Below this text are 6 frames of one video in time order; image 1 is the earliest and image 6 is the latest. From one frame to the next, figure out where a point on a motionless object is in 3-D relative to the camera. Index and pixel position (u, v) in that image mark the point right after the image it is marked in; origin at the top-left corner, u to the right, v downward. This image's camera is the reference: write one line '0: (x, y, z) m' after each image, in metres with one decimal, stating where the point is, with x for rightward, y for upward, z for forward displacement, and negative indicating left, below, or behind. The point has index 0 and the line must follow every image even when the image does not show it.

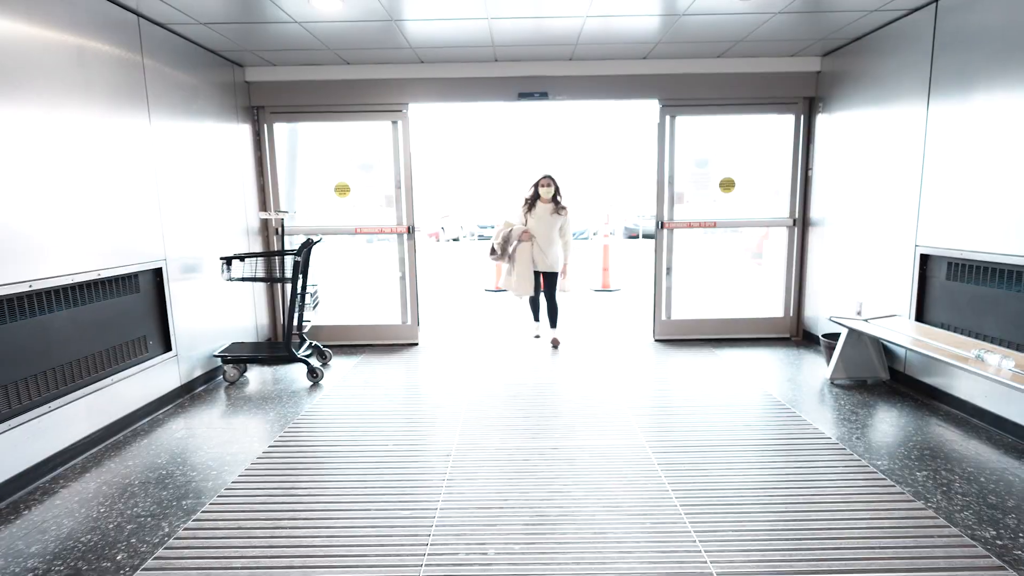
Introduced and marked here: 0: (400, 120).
0: (-1.0, +1.6, +4.8) m
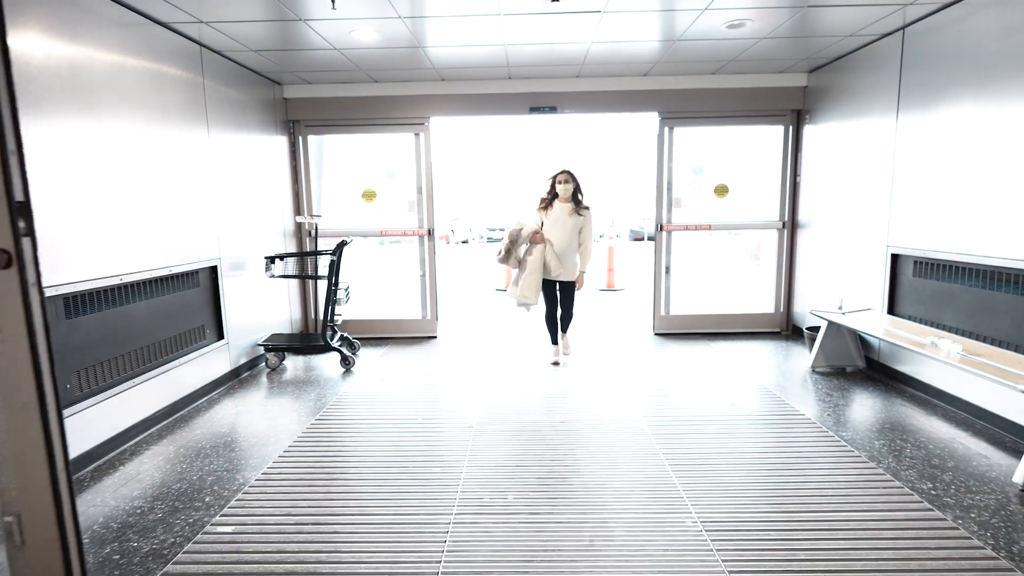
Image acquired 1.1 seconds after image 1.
0: (-0.9, +1.6, +5.3) m
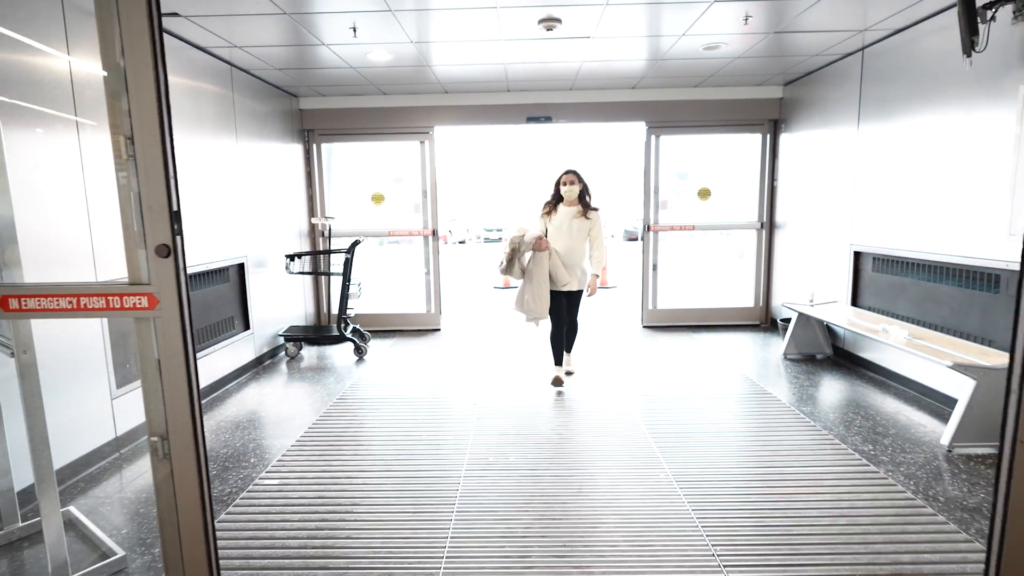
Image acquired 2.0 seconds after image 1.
0: (-0.9, +1.6, +5.7) m
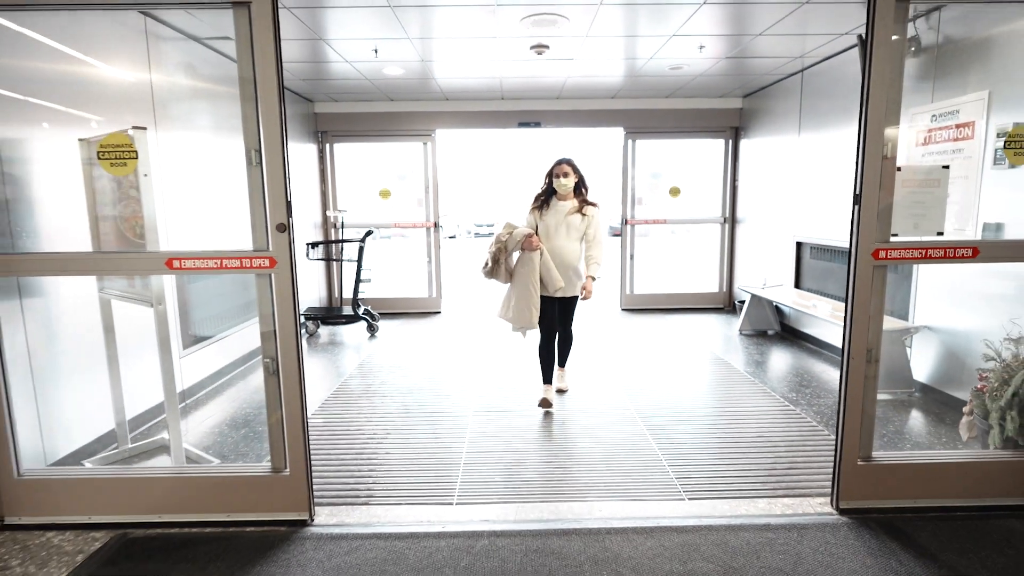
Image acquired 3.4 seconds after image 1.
0: (-1.0, +1.8, +6.4) m
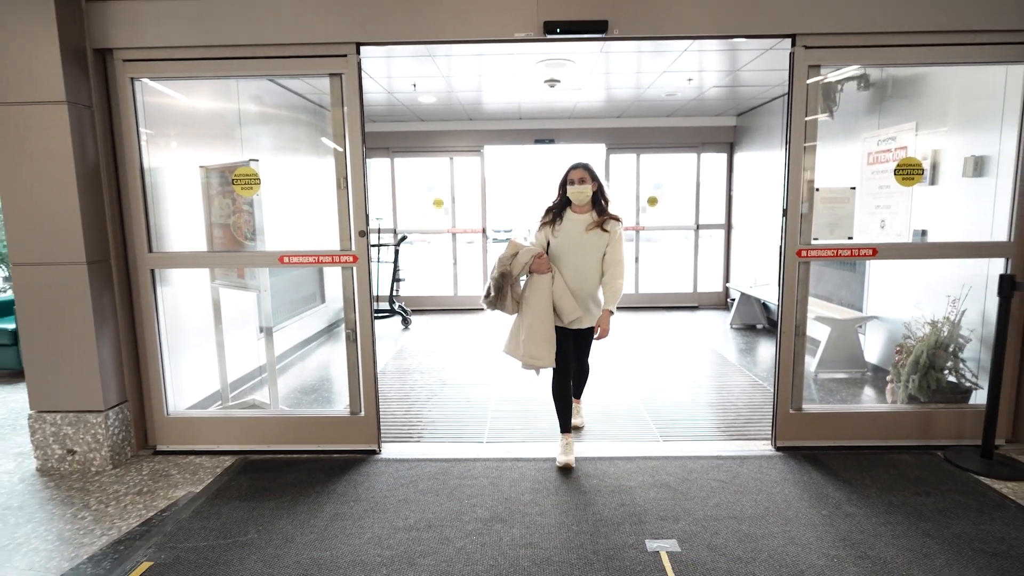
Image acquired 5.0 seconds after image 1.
0: (-0.8, +1.8, +7.2) m
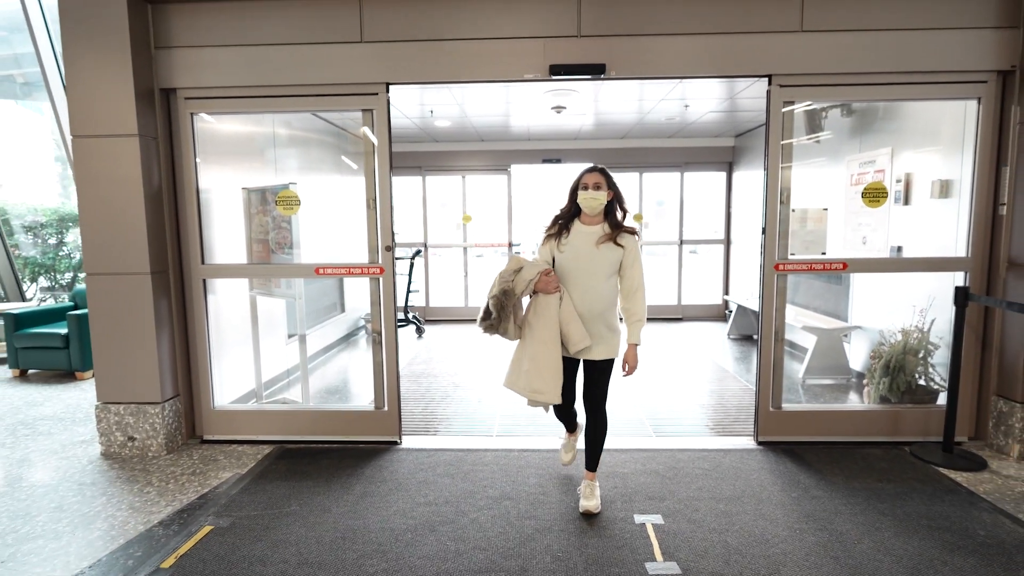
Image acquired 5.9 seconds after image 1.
0: (-0.7, +1.6, +7.6) m
